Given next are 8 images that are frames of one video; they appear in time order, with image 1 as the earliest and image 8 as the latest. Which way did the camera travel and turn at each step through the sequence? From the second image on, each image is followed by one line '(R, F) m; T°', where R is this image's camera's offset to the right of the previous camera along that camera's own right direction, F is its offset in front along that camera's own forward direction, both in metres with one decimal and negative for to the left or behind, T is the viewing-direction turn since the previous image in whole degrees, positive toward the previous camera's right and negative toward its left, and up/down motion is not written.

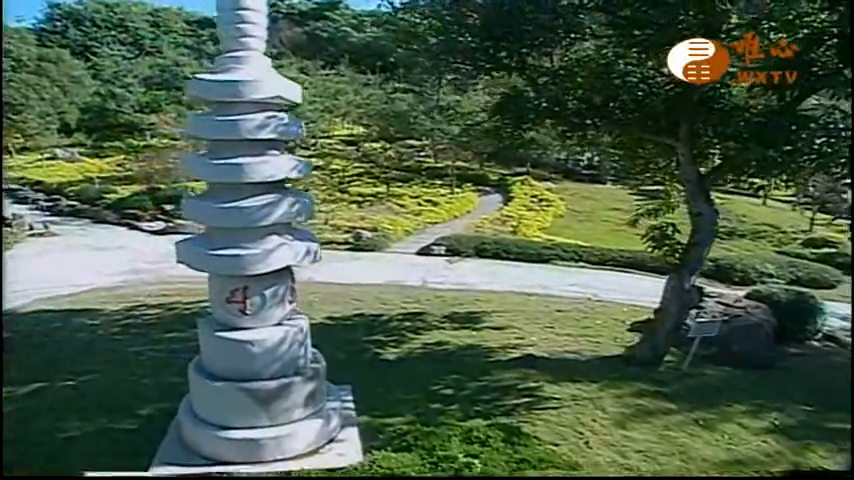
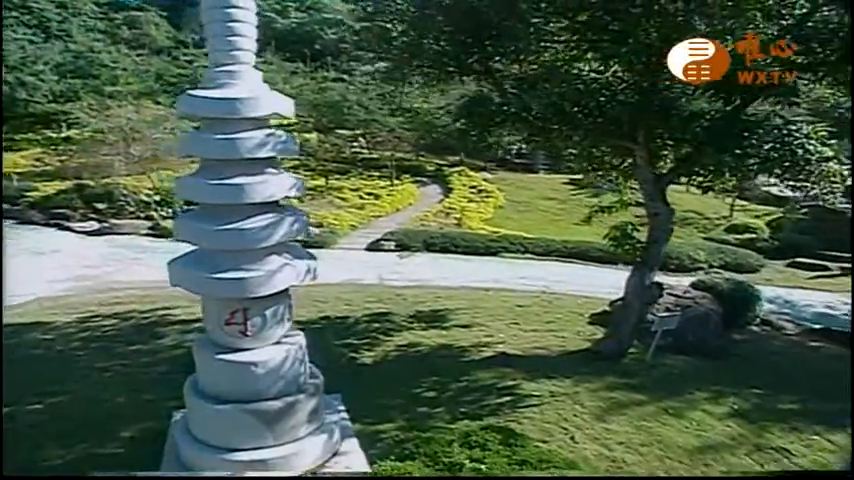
(-0.4, -0.1) m; +6°
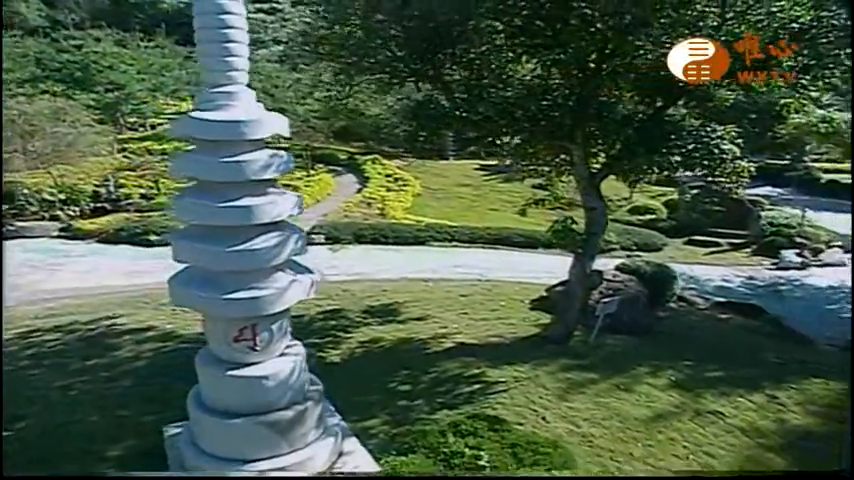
(-0.6, -0.3) m; +8°
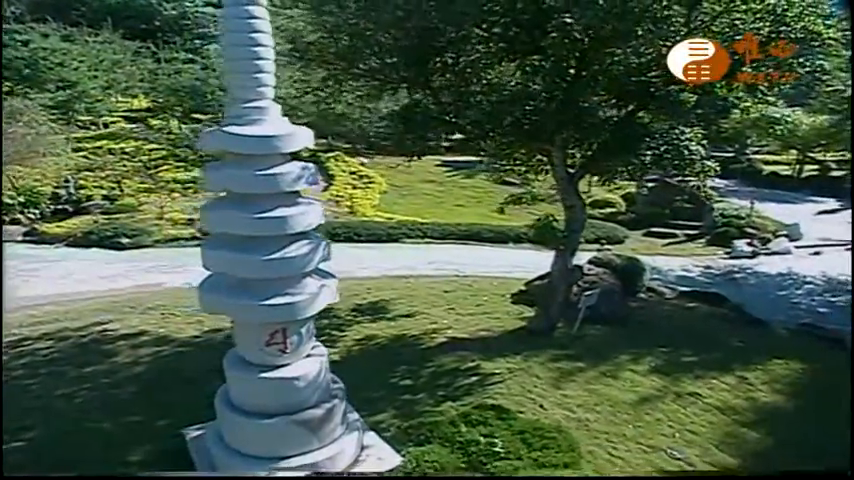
(-0.5, -0.3) m; +4°
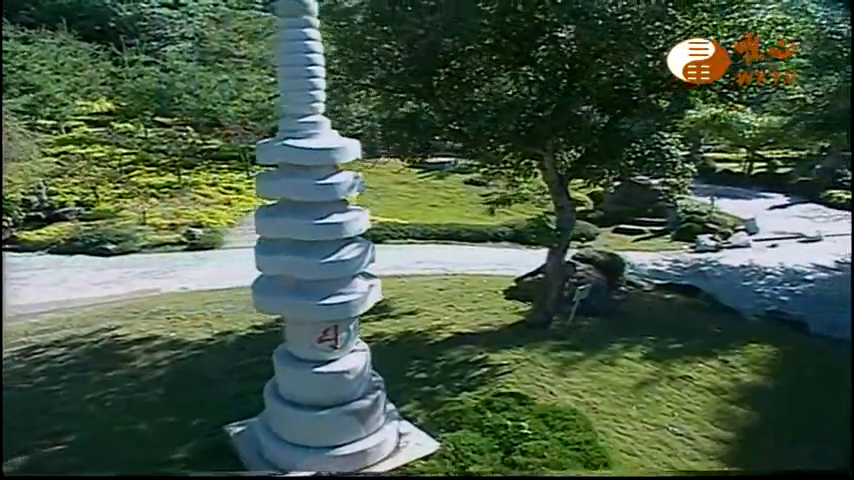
(-0.6, -0.5) m; +4°
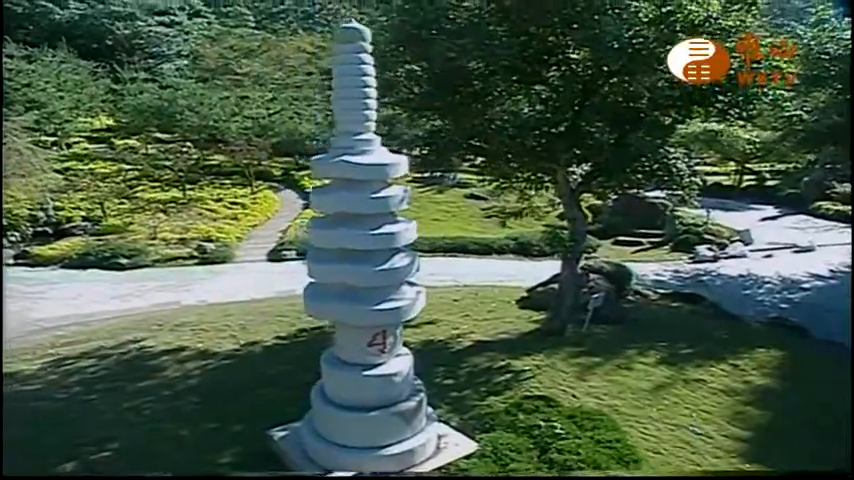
(-0.4, -0.3) m; +1°
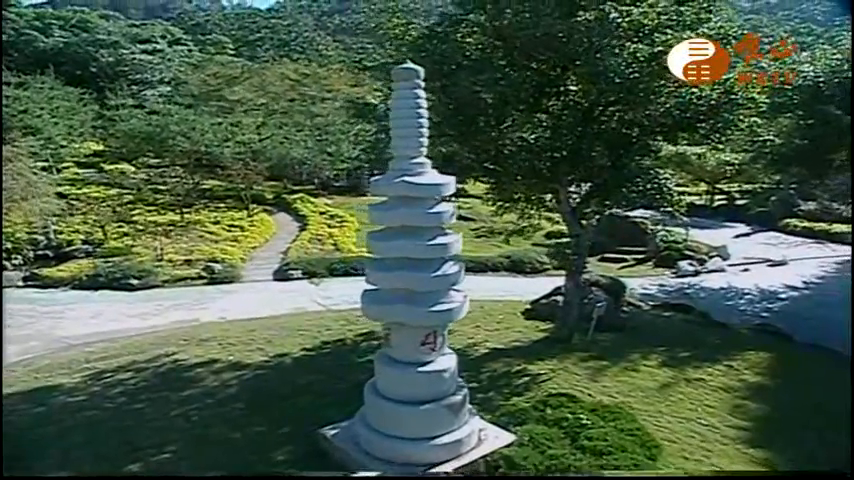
(-0.6, -0.7) m; +3°
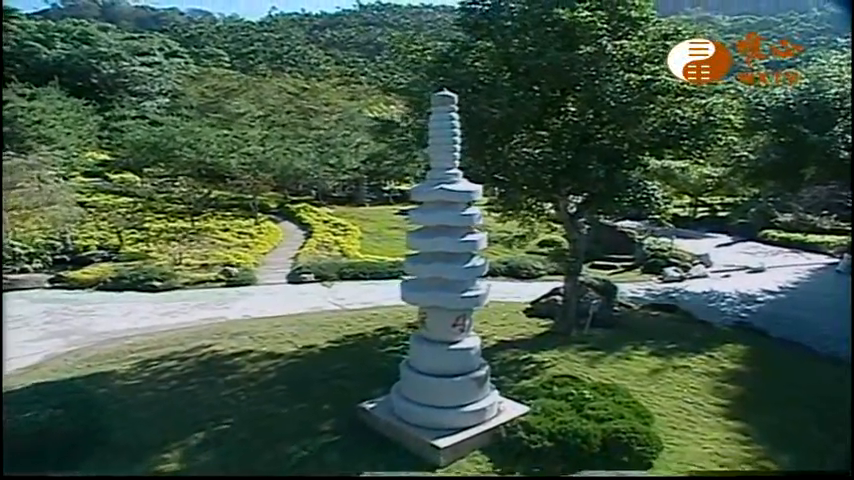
(-0.4, -1.1) m; +1°
